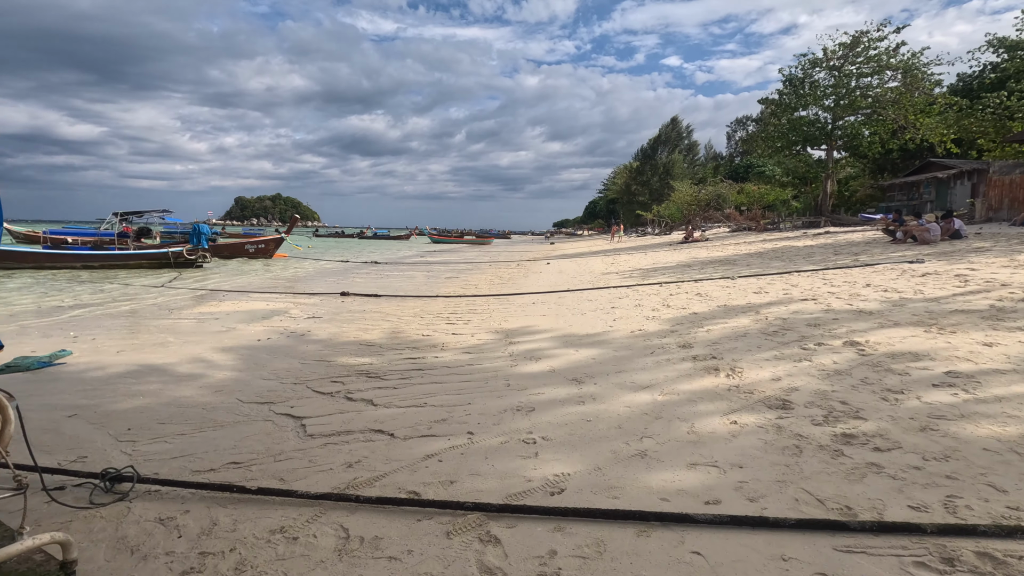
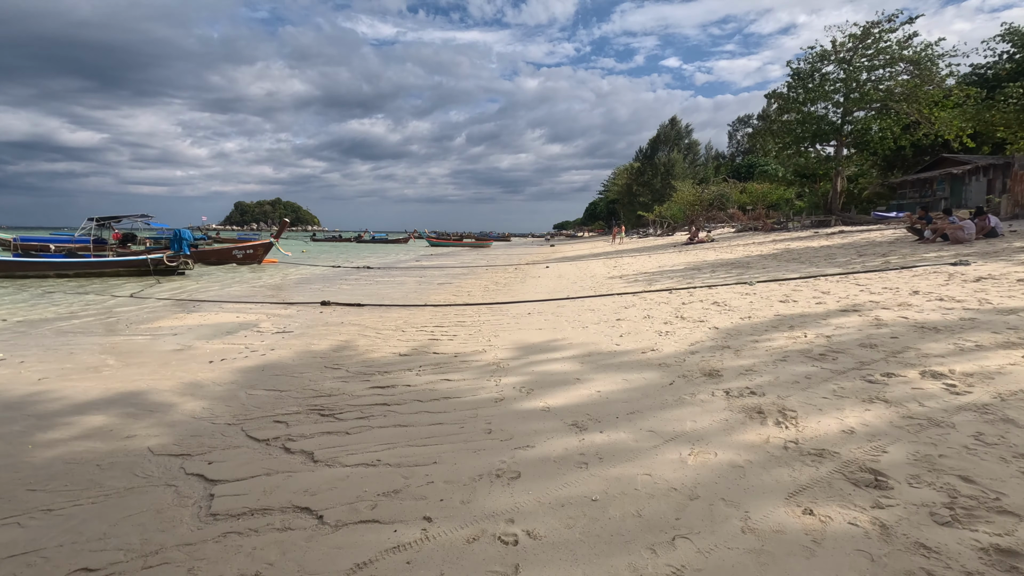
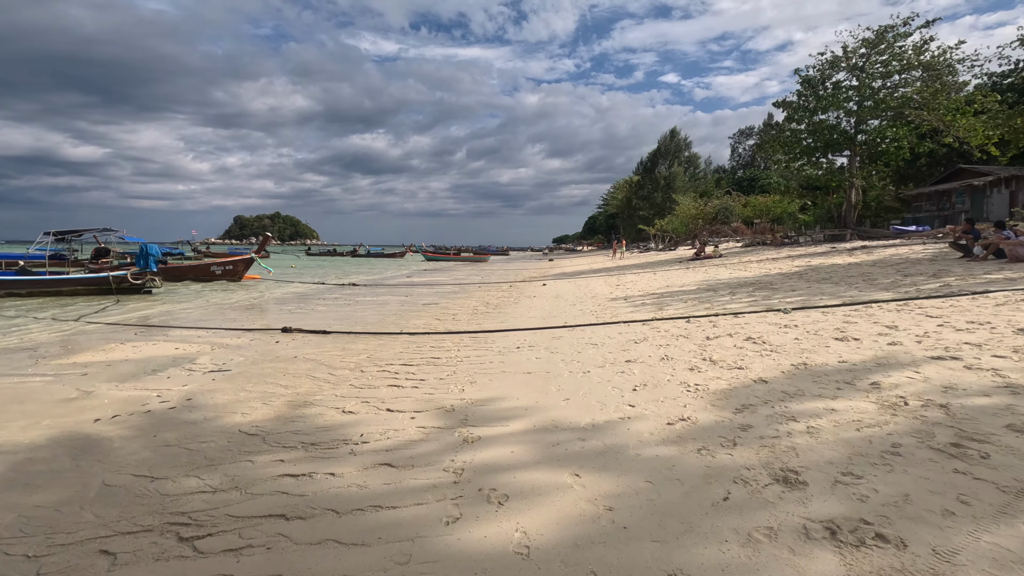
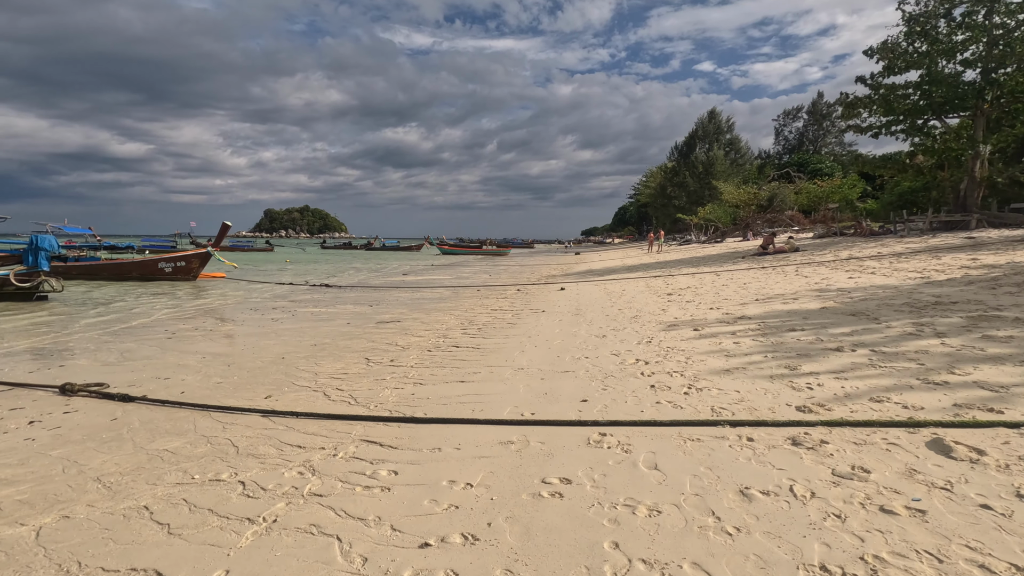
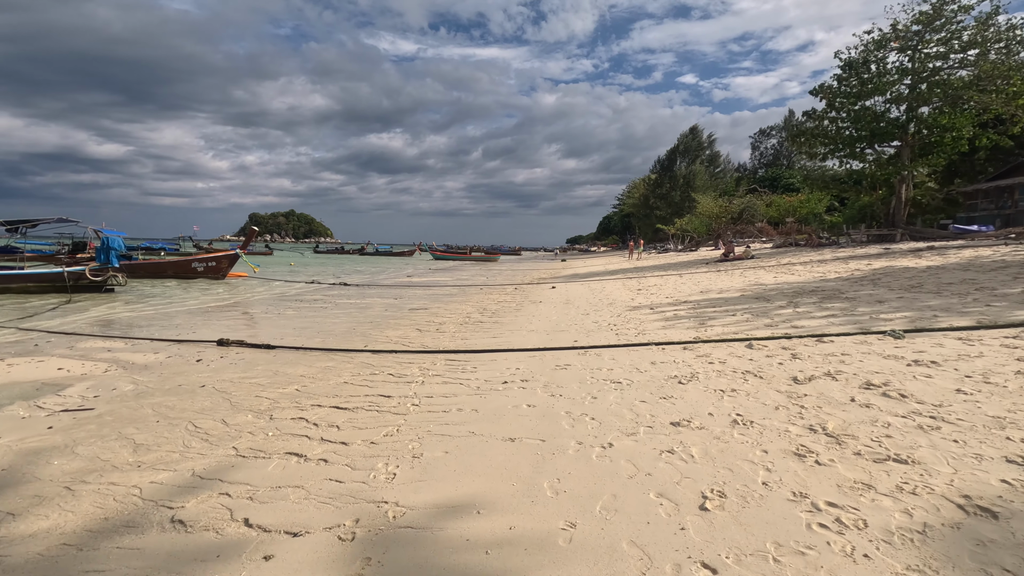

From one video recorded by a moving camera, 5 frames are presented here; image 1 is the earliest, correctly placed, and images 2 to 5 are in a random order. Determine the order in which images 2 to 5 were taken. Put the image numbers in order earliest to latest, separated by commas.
2, 3, 5, 4
